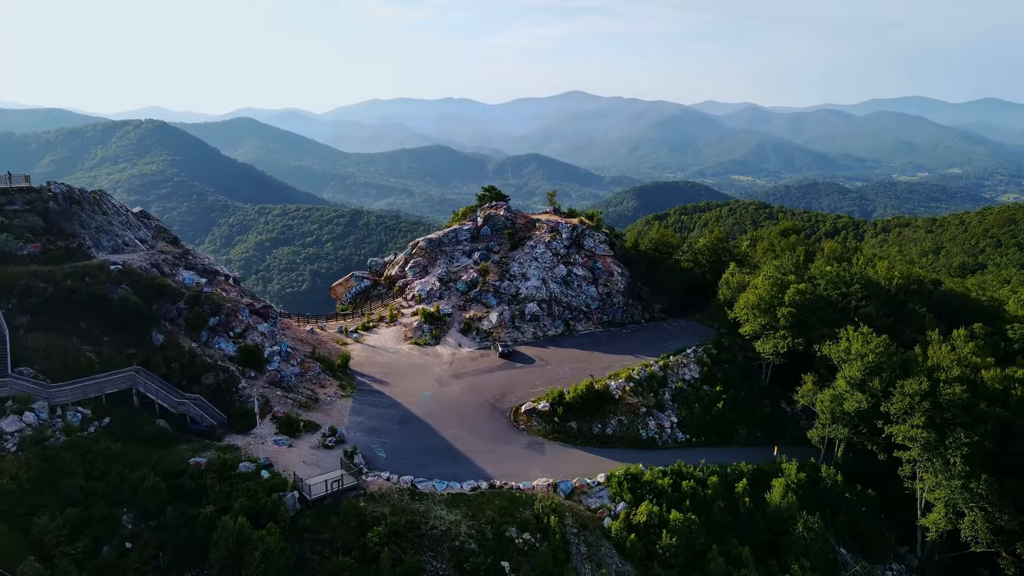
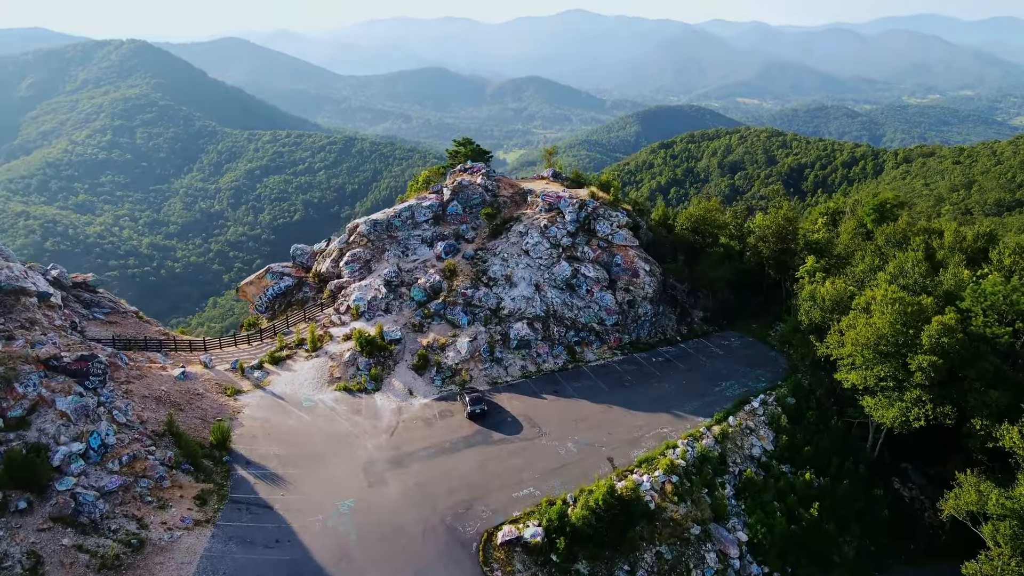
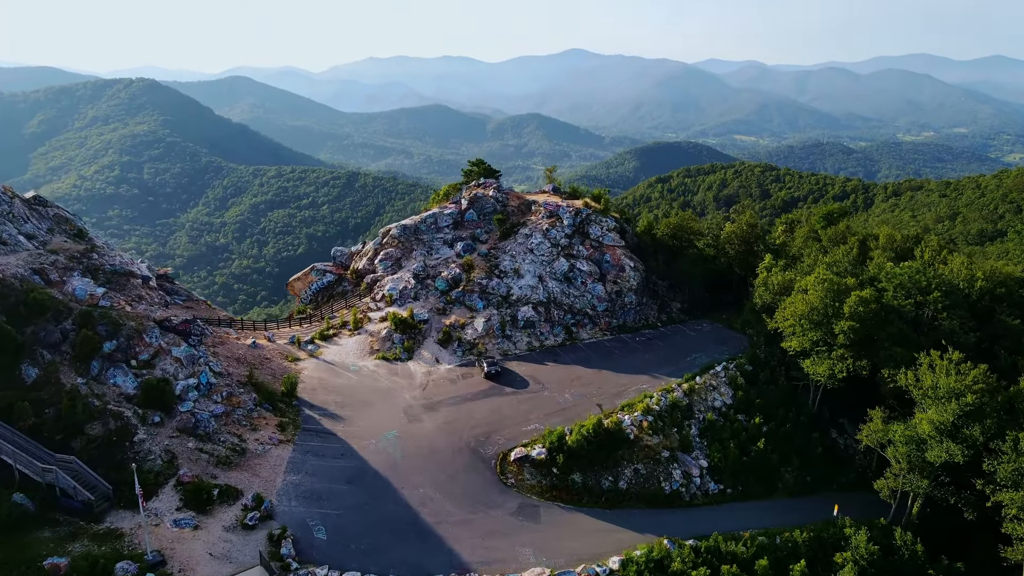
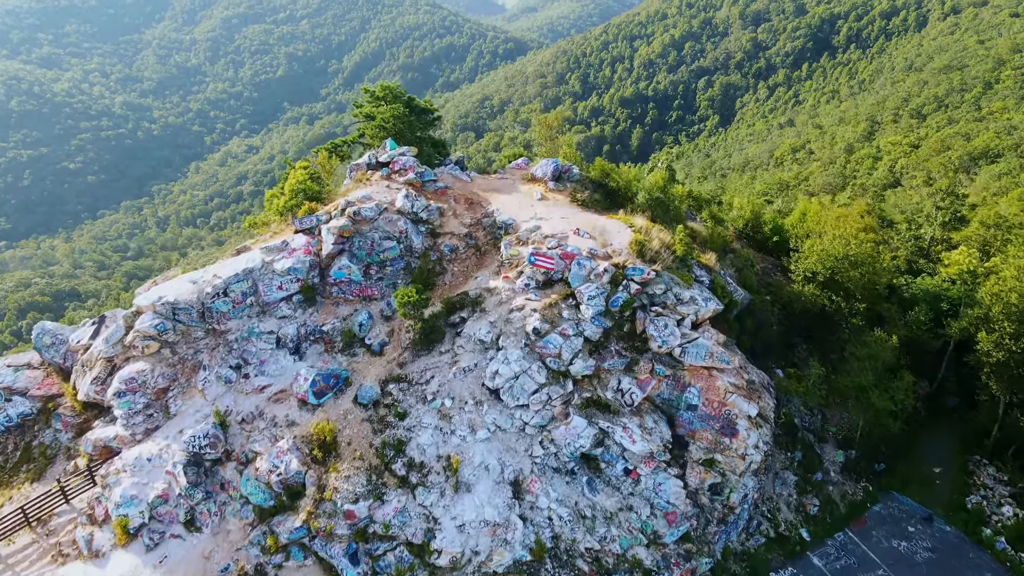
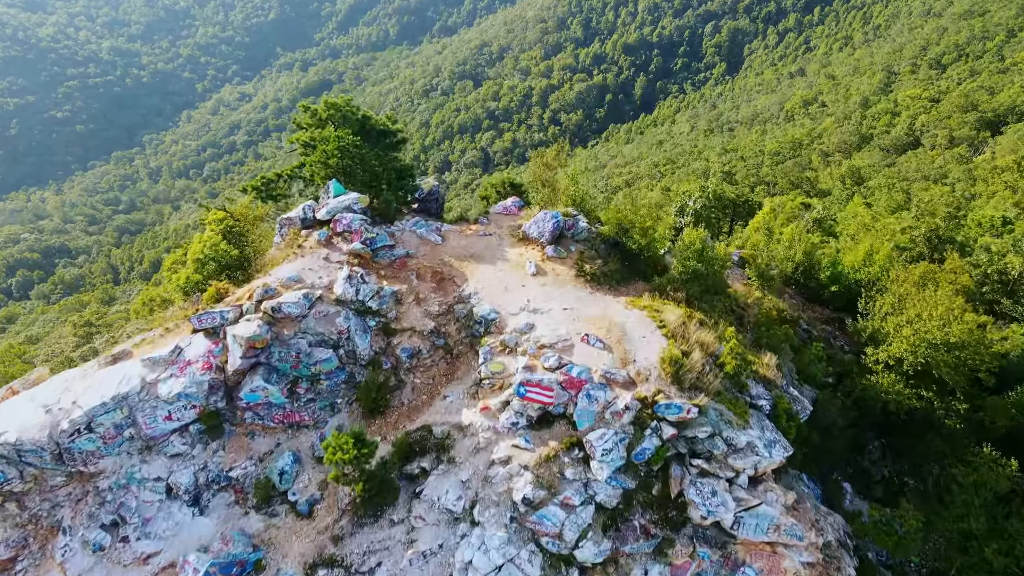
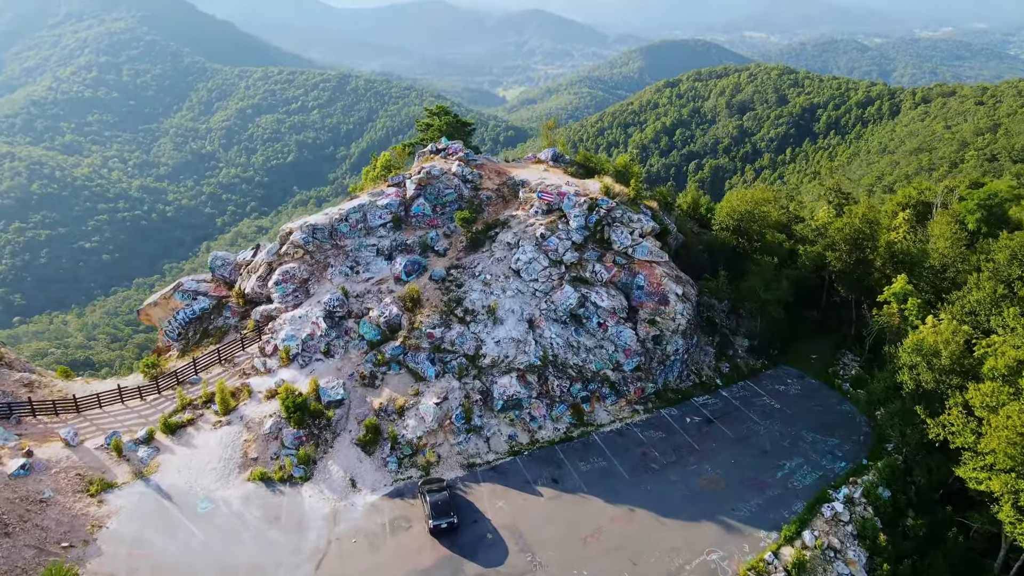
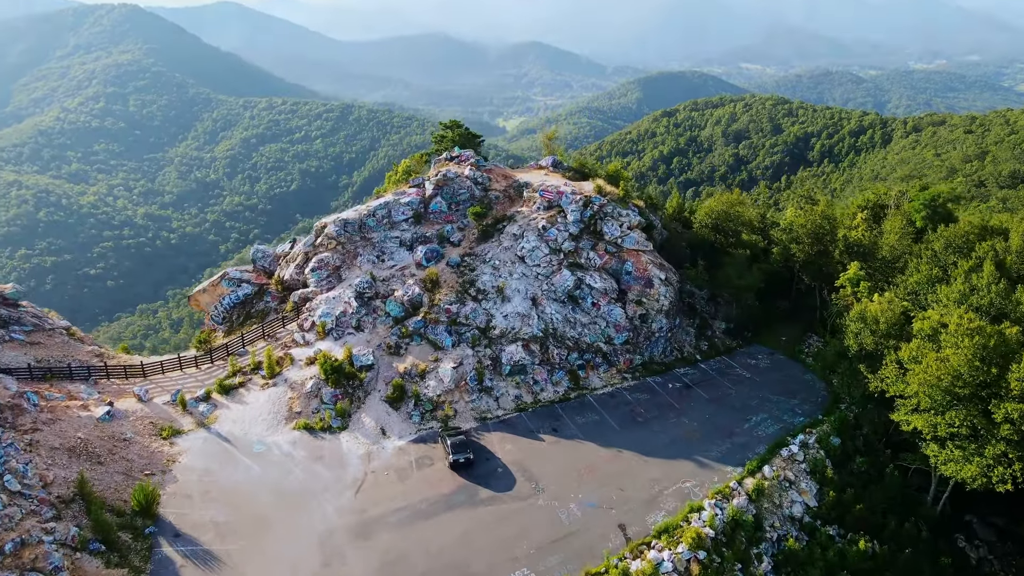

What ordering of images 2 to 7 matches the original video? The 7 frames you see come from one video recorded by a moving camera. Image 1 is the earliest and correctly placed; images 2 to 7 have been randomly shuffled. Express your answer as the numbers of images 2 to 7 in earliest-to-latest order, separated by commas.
3, 2, 7, 6, 4, 5
